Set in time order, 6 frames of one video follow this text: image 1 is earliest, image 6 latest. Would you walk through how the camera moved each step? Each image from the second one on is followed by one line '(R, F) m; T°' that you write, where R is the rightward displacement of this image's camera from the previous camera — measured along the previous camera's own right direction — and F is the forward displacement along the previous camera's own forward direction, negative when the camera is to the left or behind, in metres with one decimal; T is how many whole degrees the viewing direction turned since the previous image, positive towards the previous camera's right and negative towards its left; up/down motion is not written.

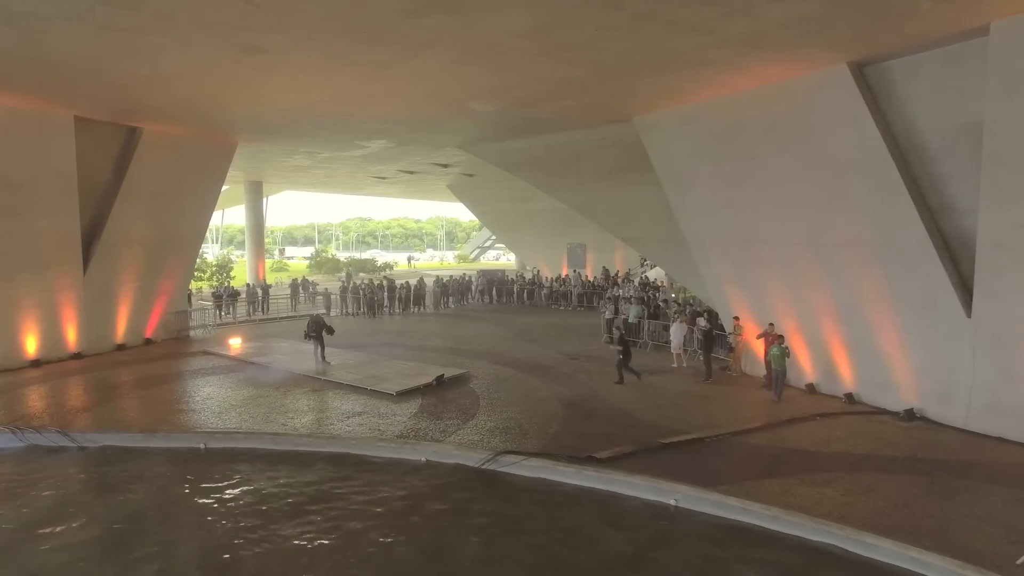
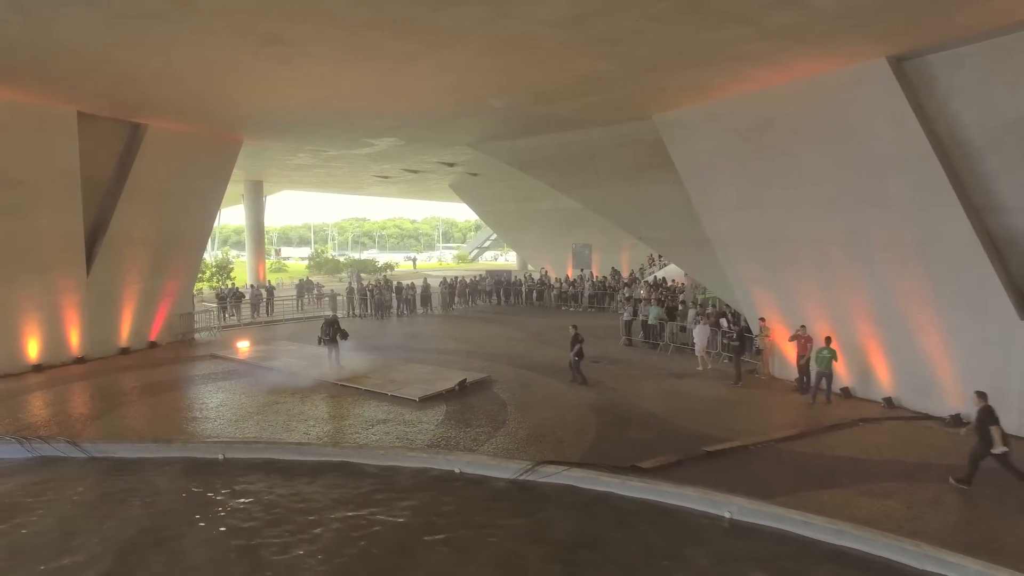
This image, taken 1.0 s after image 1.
(-0.7, +0.4) m; +1°
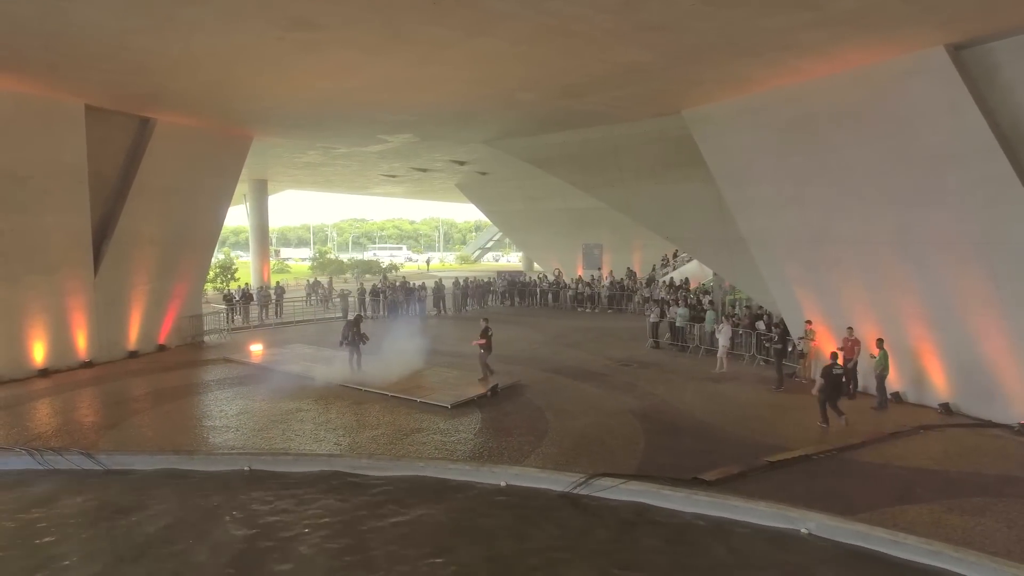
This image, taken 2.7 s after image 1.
(-0.8, +0.5) m; 0°
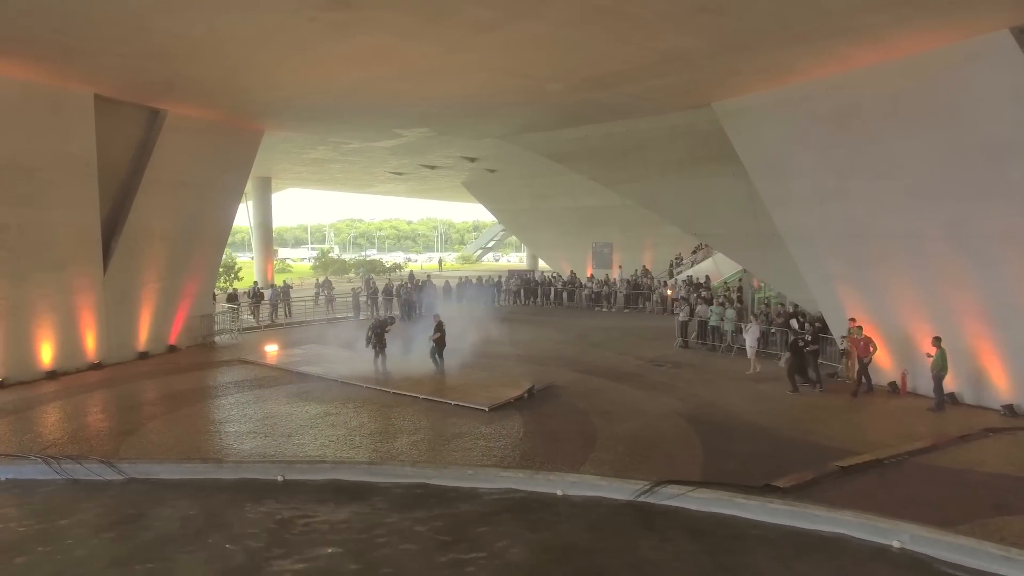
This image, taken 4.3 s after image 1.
(-0.9, +0.5) m; +1°
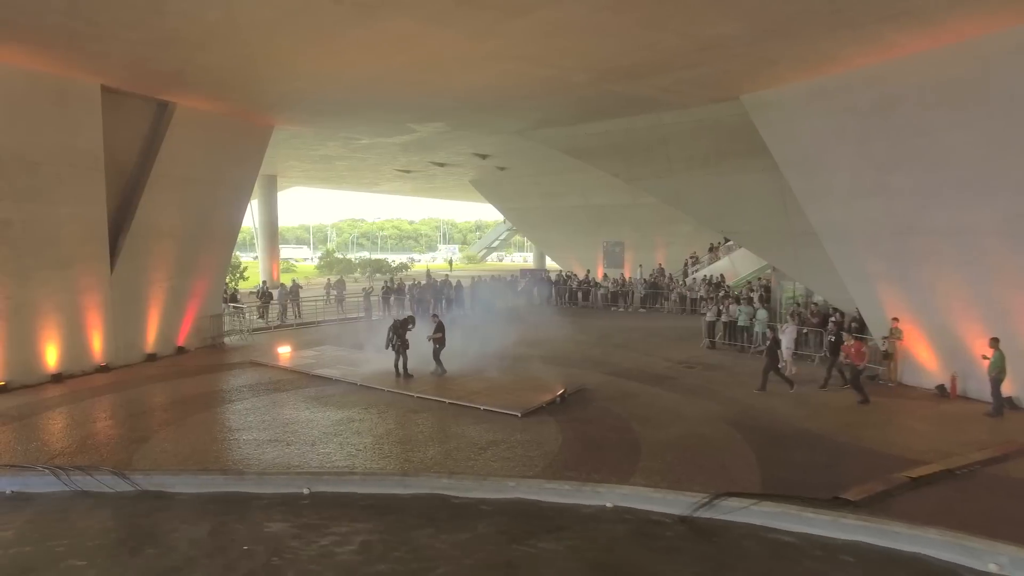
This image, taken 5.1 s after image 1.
(-0.6, +0.5) m; 0°
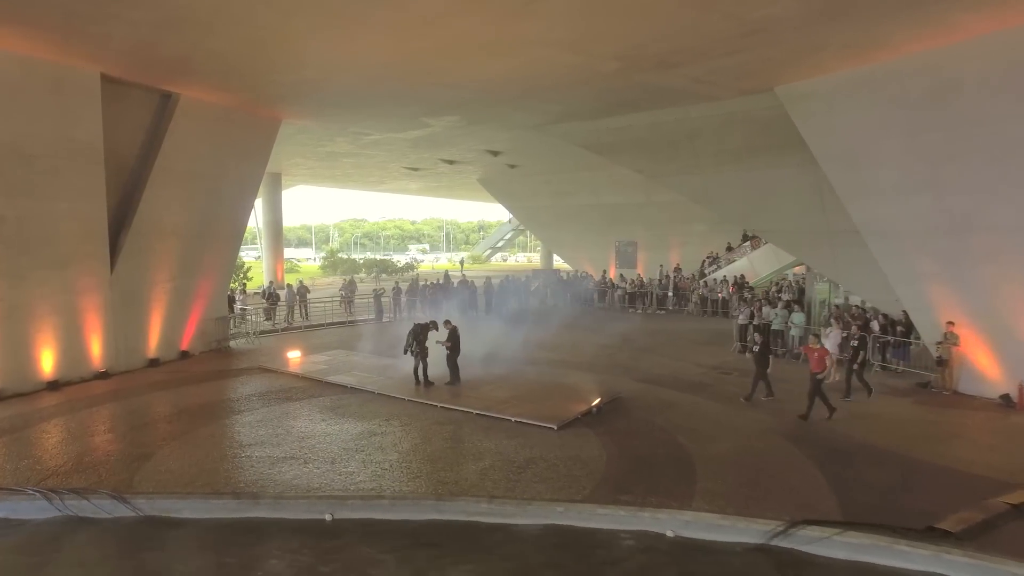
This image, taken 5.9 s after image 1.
(-0.6, +0.7) m; 0°
